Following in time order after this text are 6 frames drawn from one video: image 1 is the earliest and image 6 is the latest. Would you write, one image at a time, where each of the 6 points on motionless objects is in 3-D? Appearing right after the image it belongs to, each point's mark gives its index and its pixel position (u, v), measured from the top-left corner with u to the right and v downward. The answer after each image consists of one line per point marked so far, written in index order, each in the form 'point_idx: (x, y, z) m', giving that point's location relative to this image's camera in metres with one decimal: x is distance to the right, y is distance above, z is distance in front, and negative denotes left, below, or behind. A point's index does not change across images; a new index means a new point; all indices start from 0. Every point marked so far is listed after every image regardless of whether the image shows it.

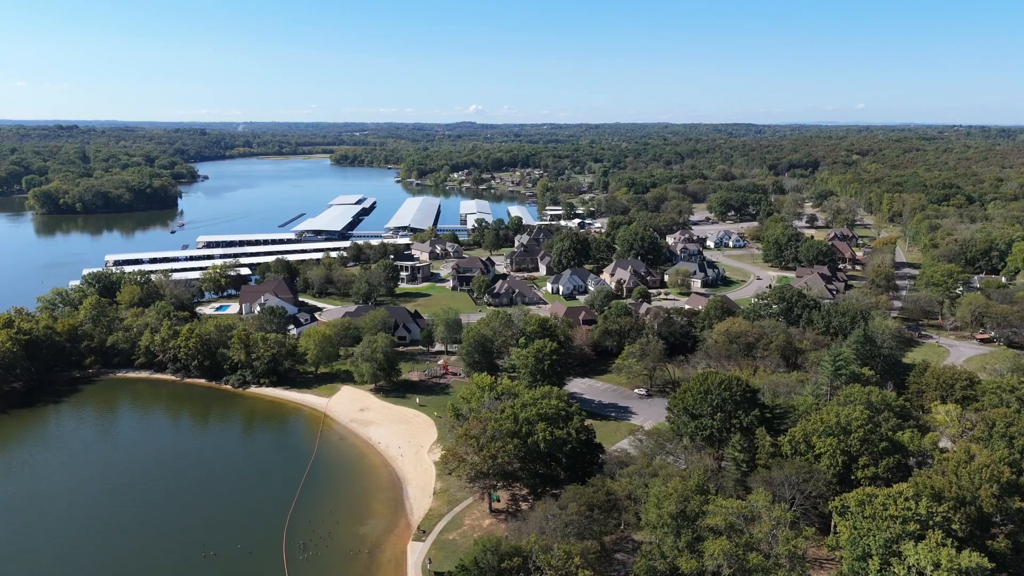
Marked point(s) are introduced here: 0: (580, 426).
0: (+1.7, -3.5, +18.8) m
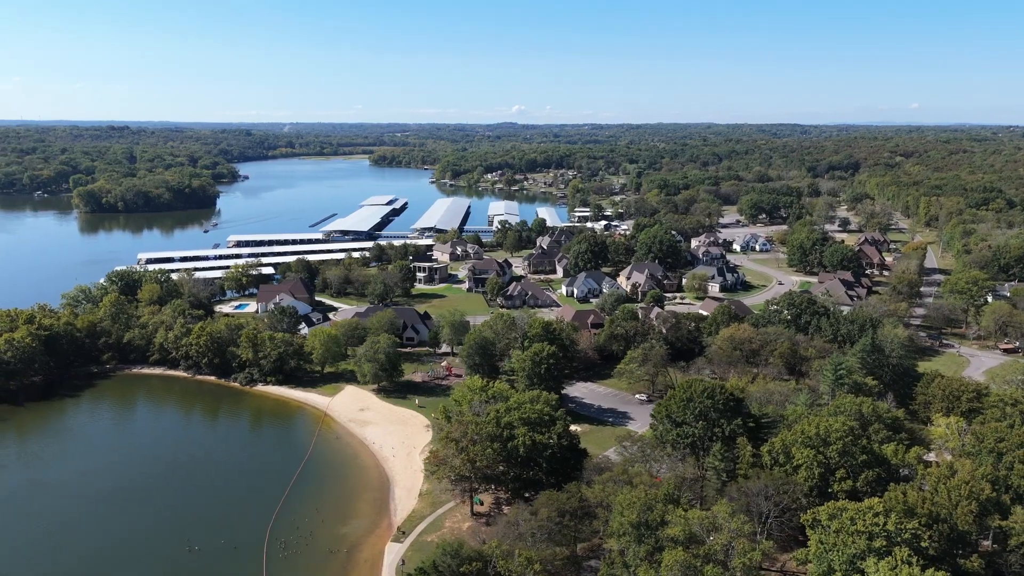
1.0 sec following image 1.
0: (+1.3, -3.7, +18.7) m
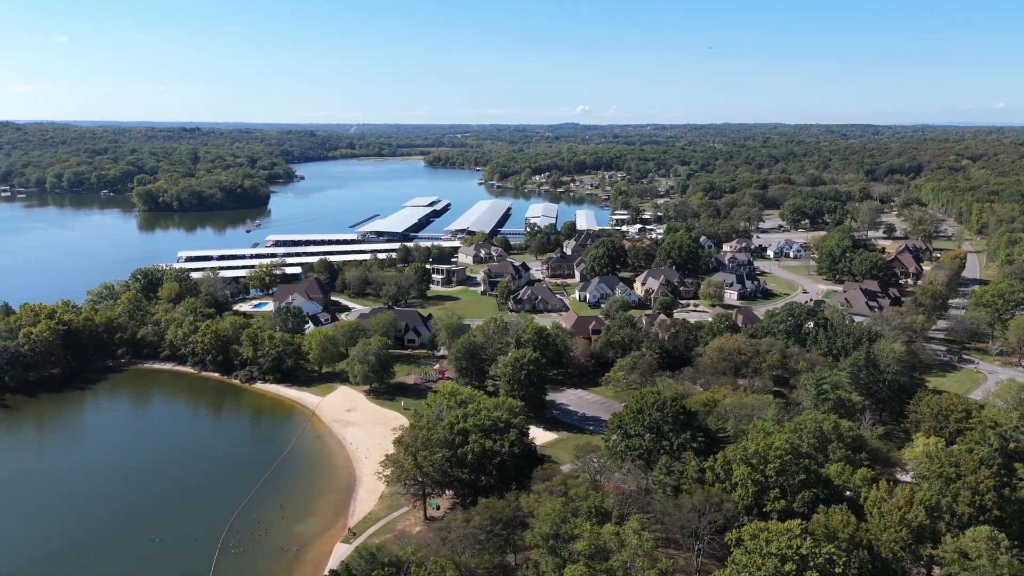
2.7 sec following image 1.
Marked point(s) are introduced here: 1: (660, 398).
0: (+0.1, -3.9, +18.8) m
1: (+3.6, -2.7, +18.2) m
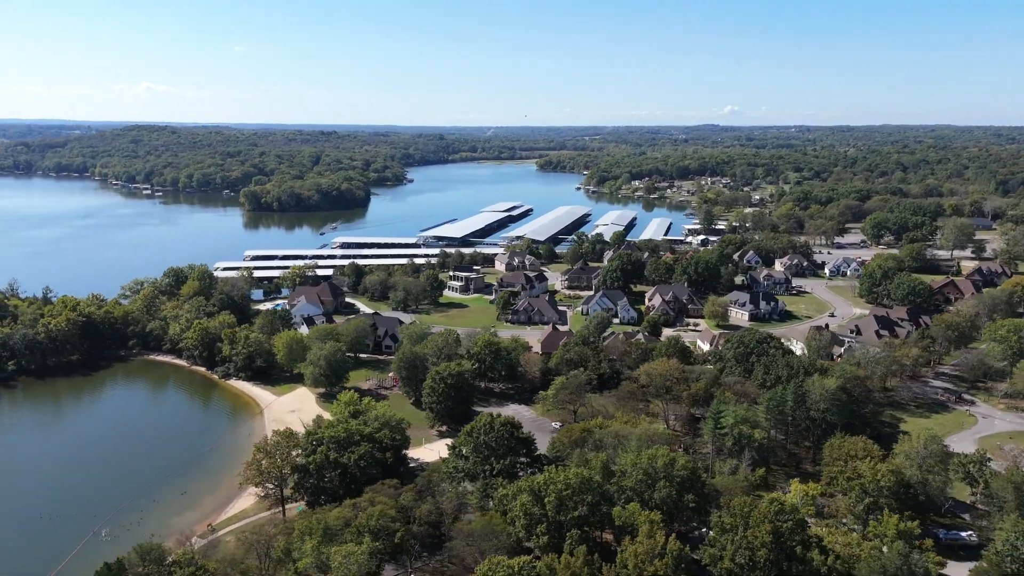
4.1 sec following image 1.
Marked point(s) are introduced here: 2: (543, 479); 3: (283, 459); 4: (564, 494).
0: (-3.8, -4.3, +19.3) m
1: (-0.4, -3.3, +18.2) m
2: (+0.7, -4.0, +15.7) m
3: (-5.9, -4.4, +19.2) m
4: (+1.1, -4.2, +15.1) m
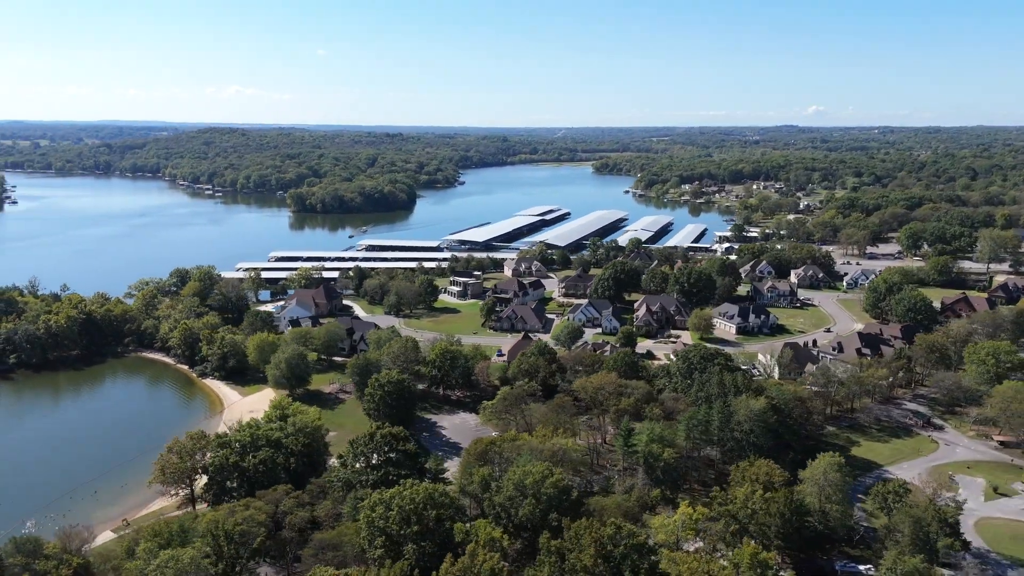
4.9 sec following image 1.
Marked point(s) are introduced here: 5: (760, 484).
0: (-6.6, -4.6, +20.0) m
1: (-3.3, -3.6, +18.5) m
2: (-2.4, -4.4, +15.9) m
3: (-8.6, -4.6, +20.1) m
4: (-2.1, -4.6, +15.3) m
5: (+6.3, -5.0, +18.7) m
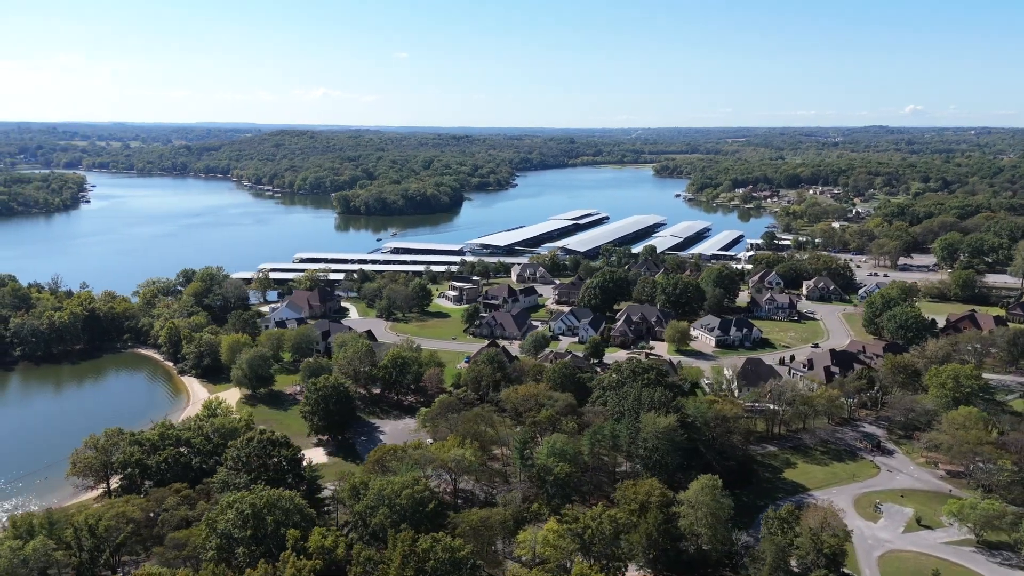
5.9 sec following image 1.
0: (-9.6, -4.7, +21.0) m
1: (-6.4, -3.8, +19.3) m
2: (-5.8, -4.6, +16.6) m
3: (-11.6, -4.8, +21.3) m
4: (-5.6, -4.8, +15.9) m
5: (+3.0, -5.4, +18.5) m
